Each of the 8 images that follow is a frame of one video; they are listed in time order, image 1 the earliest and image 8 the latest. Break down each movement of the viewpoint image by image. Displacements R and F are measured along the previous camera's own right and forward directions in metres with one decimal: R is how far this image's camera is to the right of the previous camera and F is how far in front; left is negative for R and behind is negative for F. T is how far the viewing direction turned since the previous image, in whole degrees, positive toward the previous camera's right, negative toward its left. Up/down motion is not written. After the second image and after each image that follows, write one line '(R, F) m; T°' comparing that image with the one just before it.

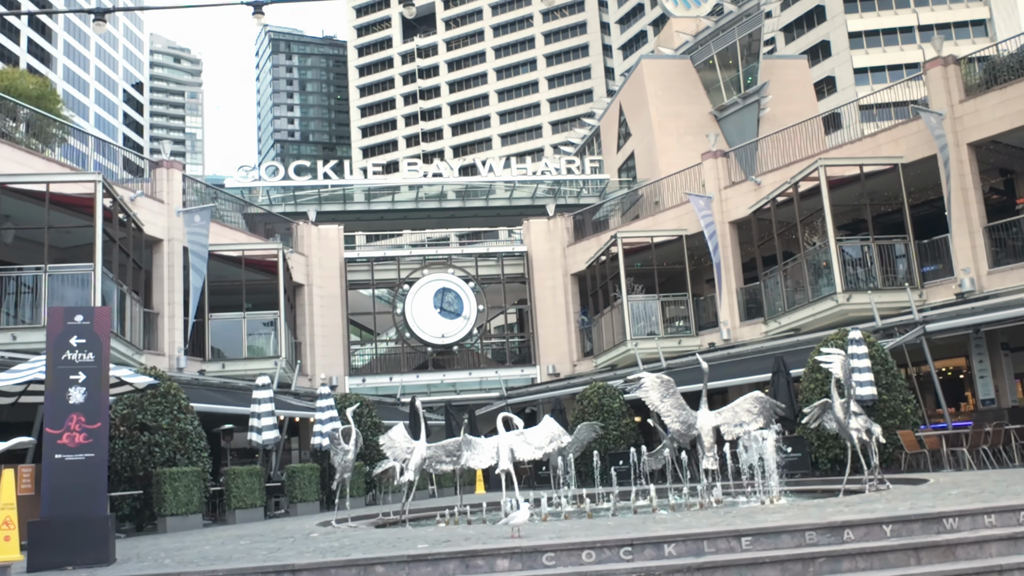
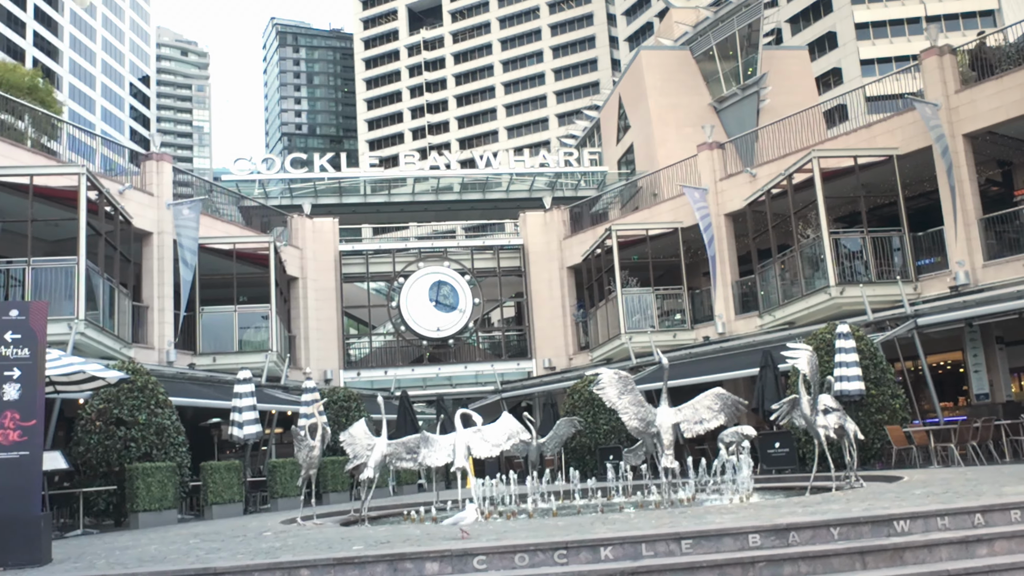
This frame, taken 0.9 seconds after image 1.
(+0.5, +0.2) m; -1°
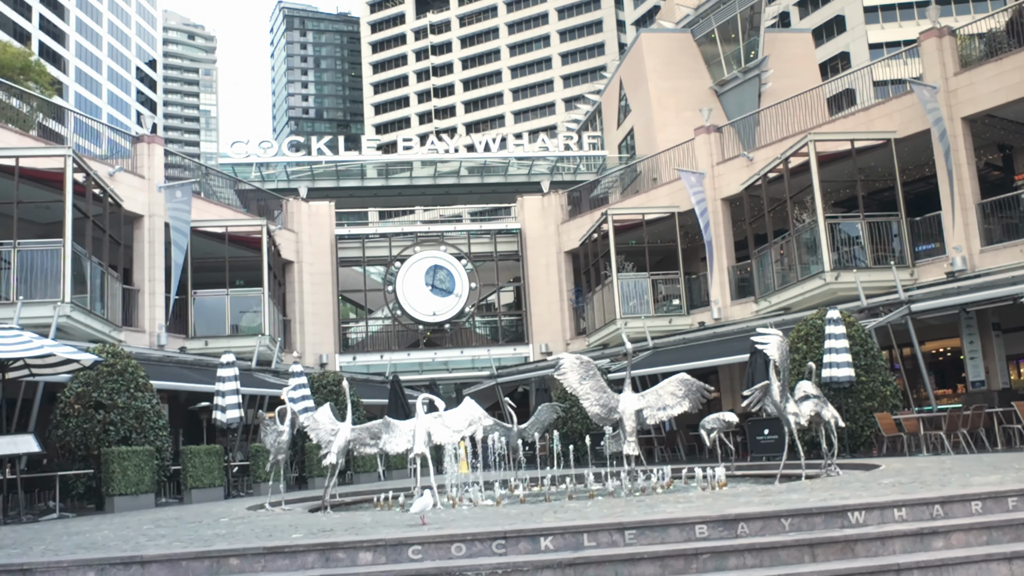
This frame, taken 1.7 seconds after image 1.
(+0.4, +0.2) m; -1°
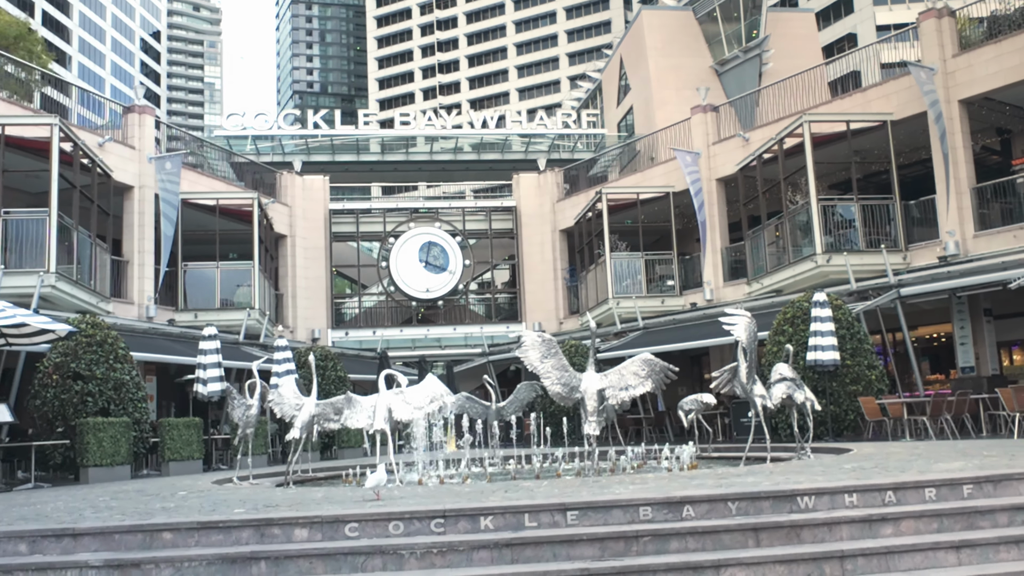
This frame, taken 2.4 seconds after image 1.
(+0.3, +0.1) m; 0°
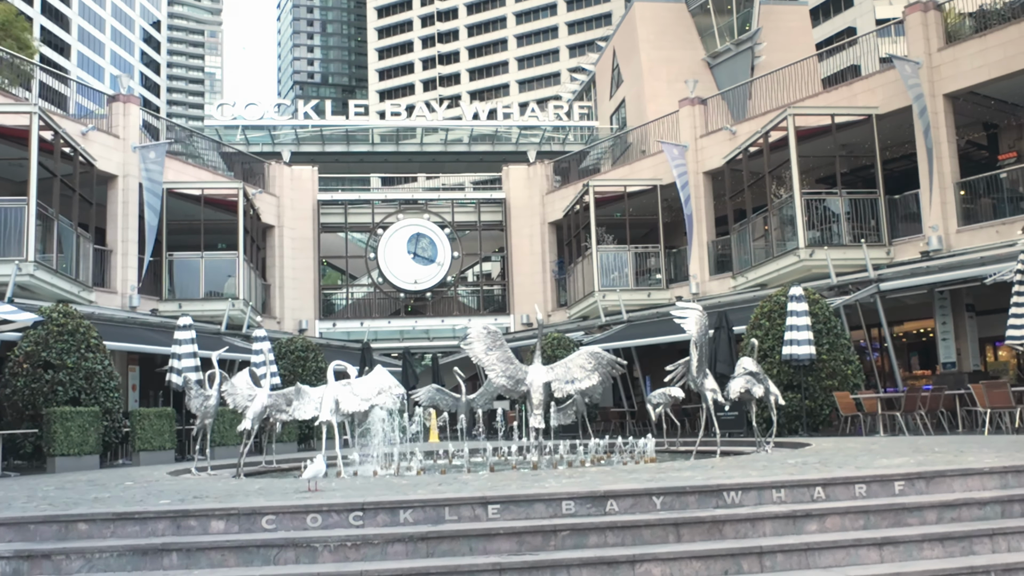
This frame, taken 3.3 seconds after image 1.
(+0.5, +0.1) m; 0°
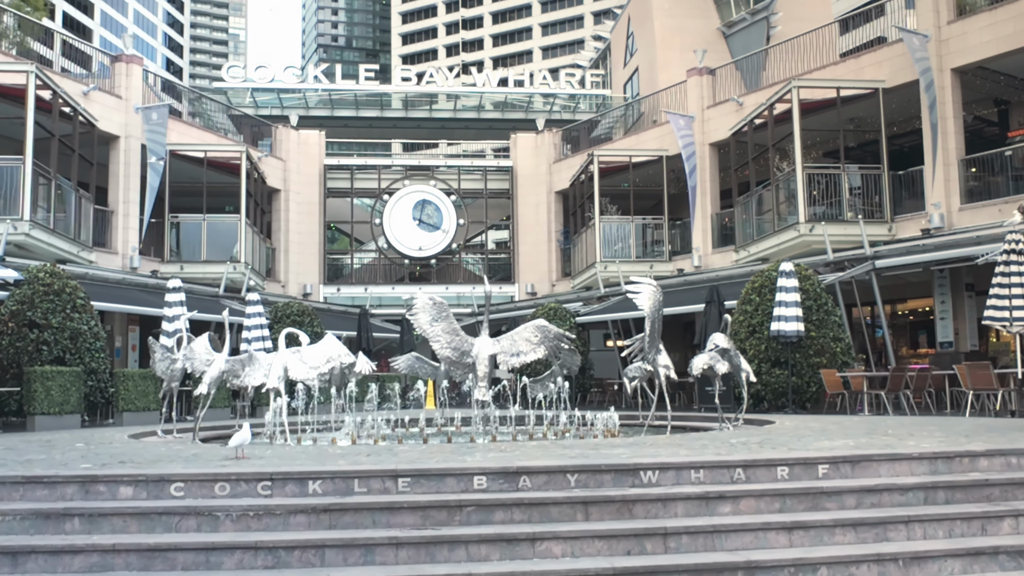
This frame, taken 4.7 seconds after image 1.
(+0.6, +0.1) m; -1°
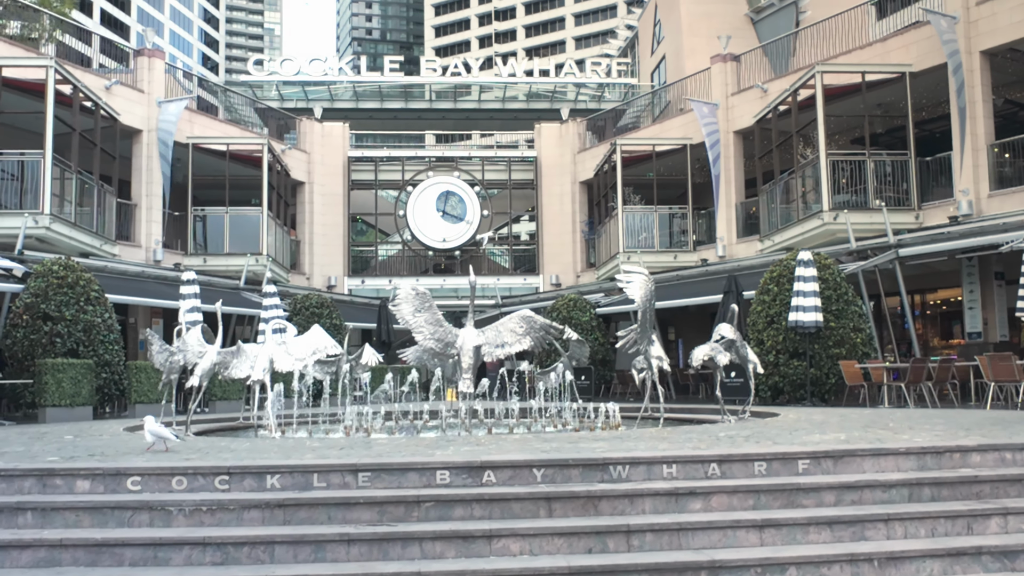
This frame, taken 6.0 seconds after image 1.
(+0.4, +0.2) m; -2°
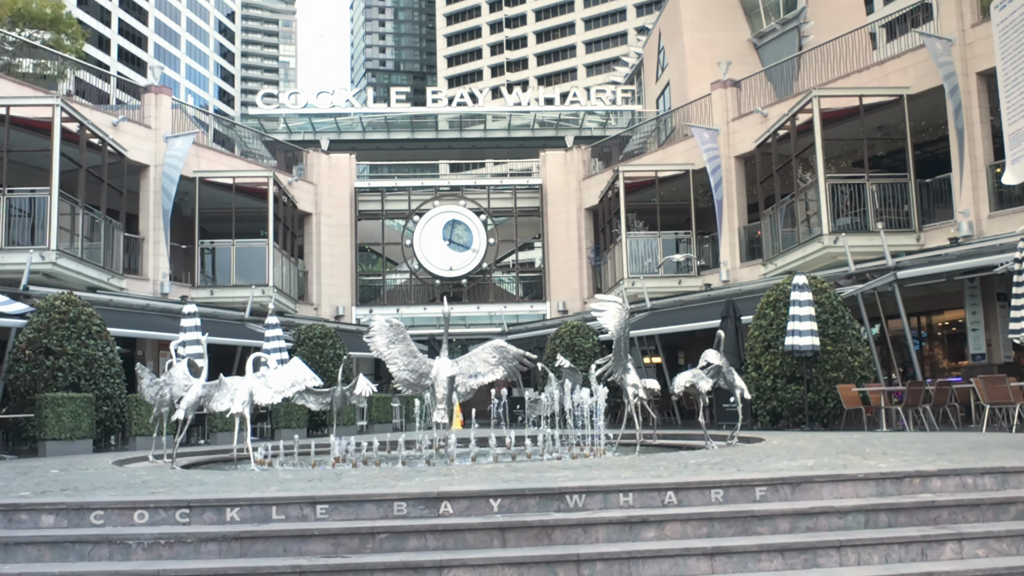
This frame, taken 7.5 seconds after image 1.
(+0.4, -0.1) m; -1°
